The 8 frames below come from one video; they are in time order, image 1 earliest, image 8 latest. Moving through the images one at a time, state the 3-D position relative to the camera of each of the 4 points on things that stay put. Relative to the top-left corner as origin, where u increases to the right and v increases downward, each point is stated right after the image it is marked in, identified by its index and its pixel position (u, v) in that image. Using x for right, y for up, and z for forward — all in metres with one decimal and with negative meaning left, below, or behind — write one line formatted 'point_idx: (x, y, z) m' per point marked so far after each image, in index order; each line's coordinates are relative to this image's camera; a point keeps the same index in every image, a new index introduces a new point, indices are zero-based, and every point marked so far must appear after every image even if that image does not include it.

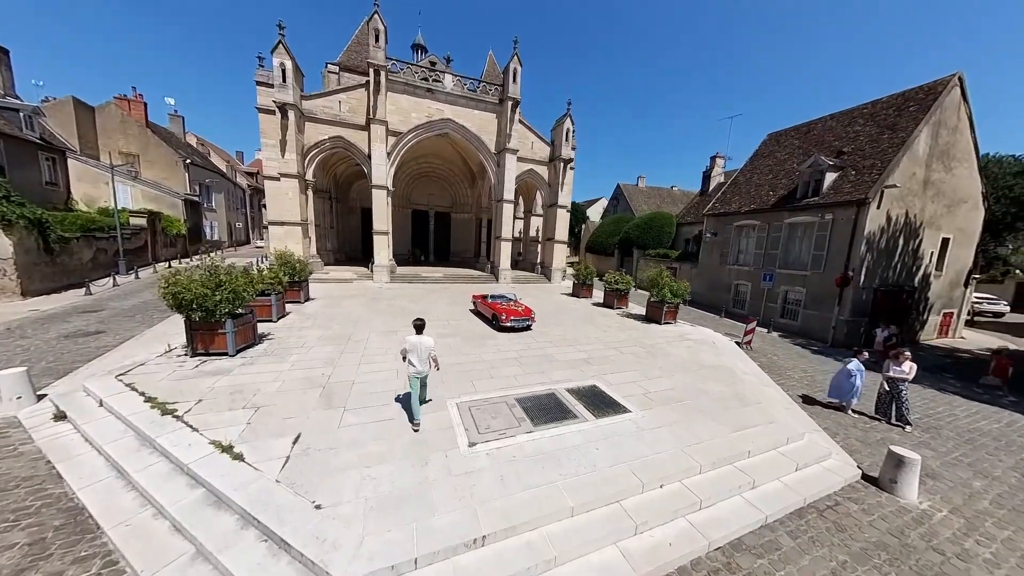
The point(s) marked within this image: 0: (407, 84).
0: (-6.6, +12.6, +17.9) m
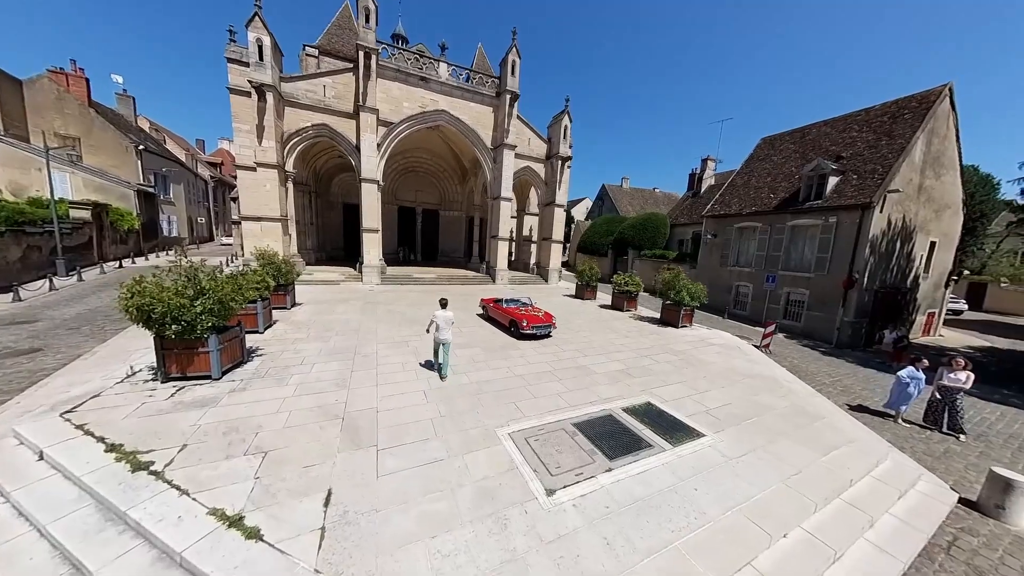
0: (-6.6, +12.5, +16.6) m
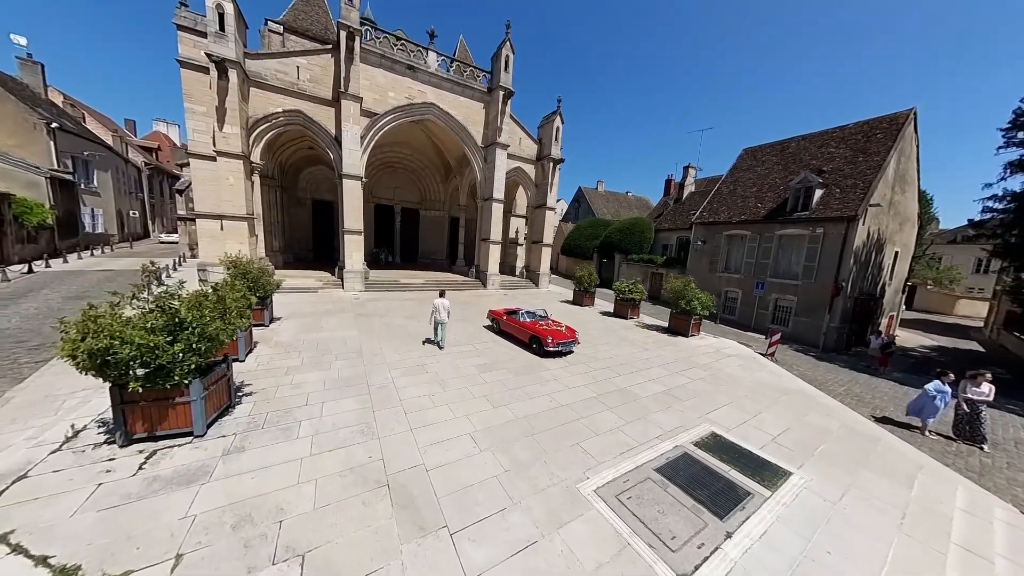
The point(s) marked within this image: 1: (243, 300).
0: (-6.7, +12.1, +15.1) m
1: (-5.7, -0.3, +6.1) m
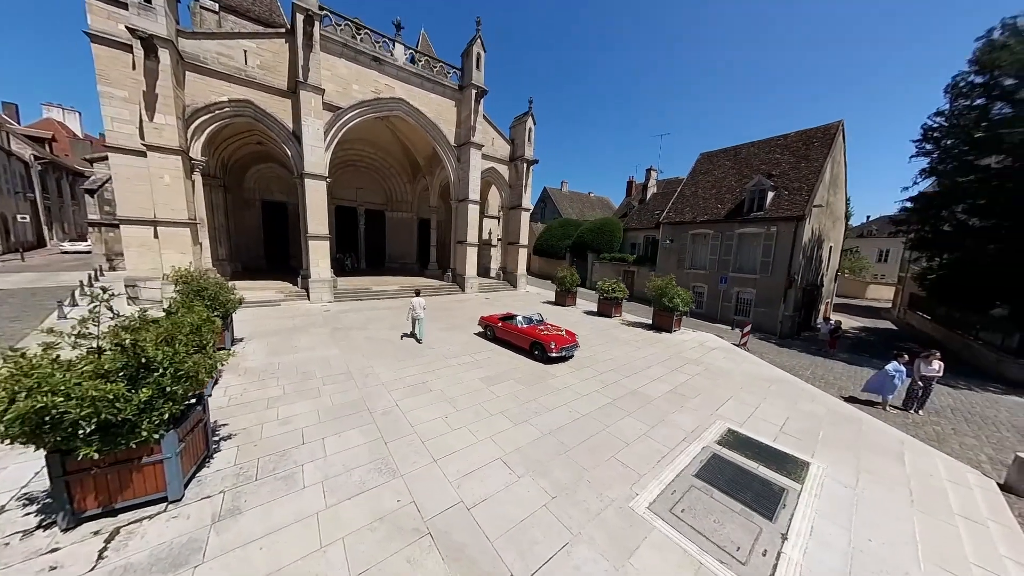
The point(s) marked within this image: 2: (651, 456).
0: (-8.0, +11.7, +13.9) m
1: (-5.4, -0.6, +5.1) m
2: (+2.2, -2.6, +4.5) m
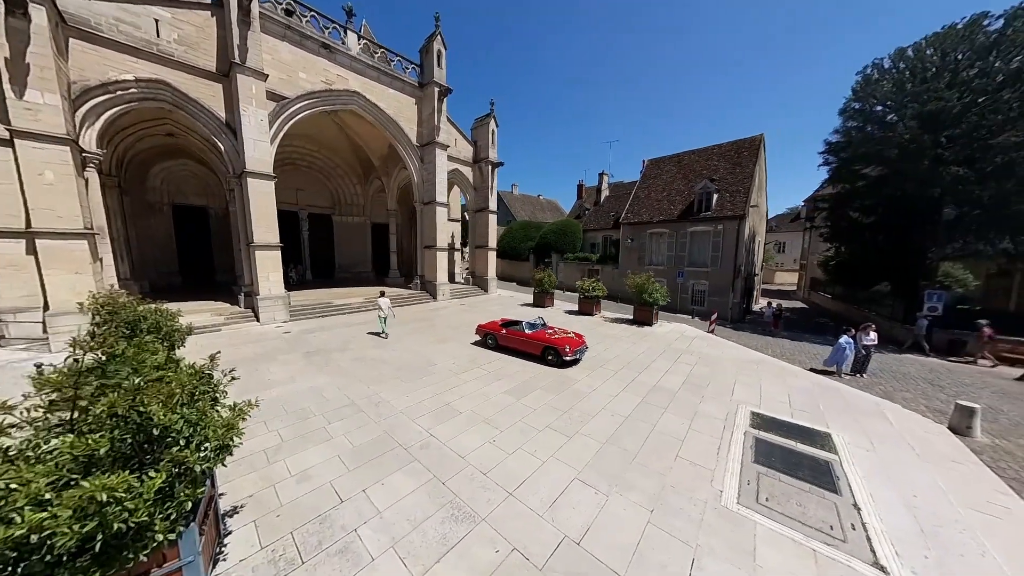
0: (-9.4, +11.0, +12.1) m
1: (-4.5, -1.0, +3.9) m
2: (+3.2, -2.6, +4.6) m
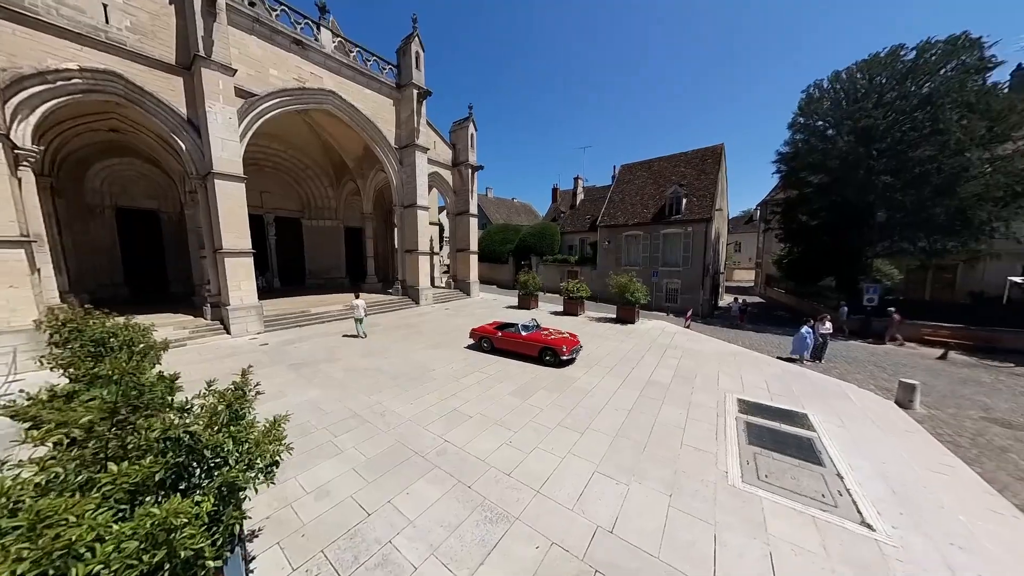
0: (-10.1, +10.6, +11.5) m
1: (-4.2, -1.2, +3.6) m
2: (+3.4, -2.6, +5.0) m
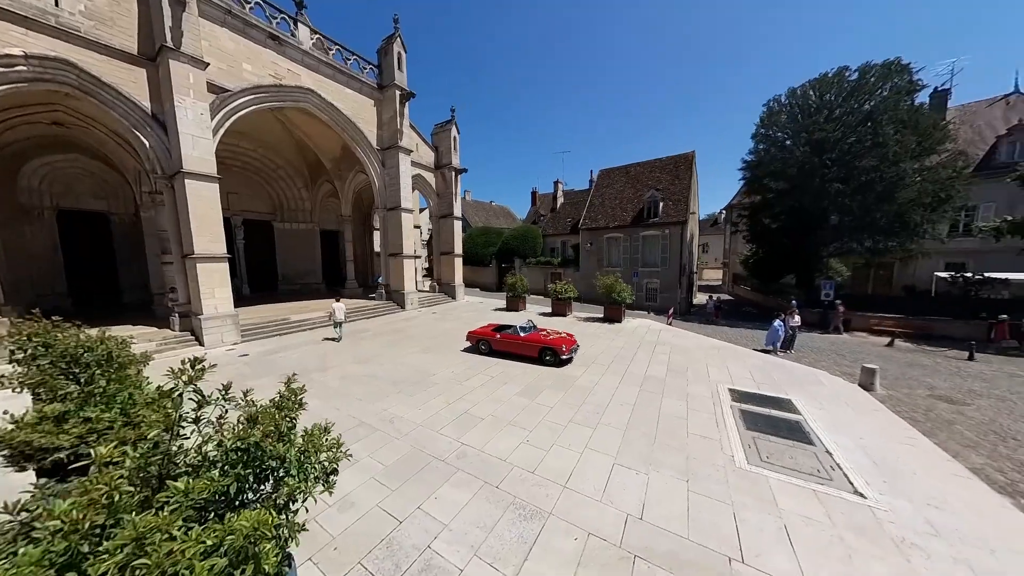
0: (-10.5, +10.3, +10.8) m
1: (-3.8, -1.3, +3.3) m
2: (+3.7, -2.5, +5.4) m
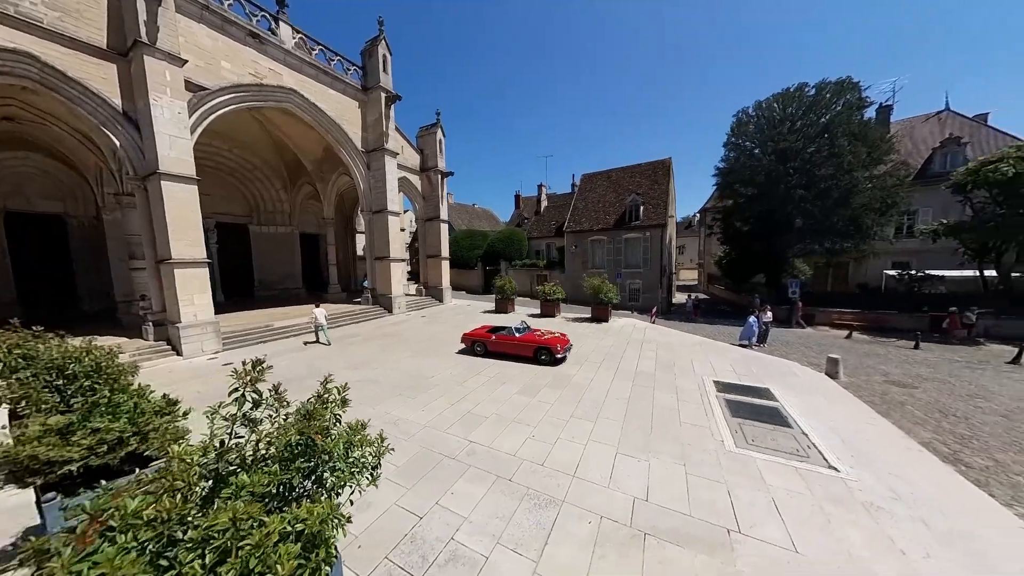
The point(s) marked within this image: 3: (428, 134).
0: (-11.0, +10.1, +10.4) m
1: (-3.6, -1.3, +3.3) m
2: (+3.8, -2.5, +5.8) m
3: (-5.8, +10.6, +19.9) m
